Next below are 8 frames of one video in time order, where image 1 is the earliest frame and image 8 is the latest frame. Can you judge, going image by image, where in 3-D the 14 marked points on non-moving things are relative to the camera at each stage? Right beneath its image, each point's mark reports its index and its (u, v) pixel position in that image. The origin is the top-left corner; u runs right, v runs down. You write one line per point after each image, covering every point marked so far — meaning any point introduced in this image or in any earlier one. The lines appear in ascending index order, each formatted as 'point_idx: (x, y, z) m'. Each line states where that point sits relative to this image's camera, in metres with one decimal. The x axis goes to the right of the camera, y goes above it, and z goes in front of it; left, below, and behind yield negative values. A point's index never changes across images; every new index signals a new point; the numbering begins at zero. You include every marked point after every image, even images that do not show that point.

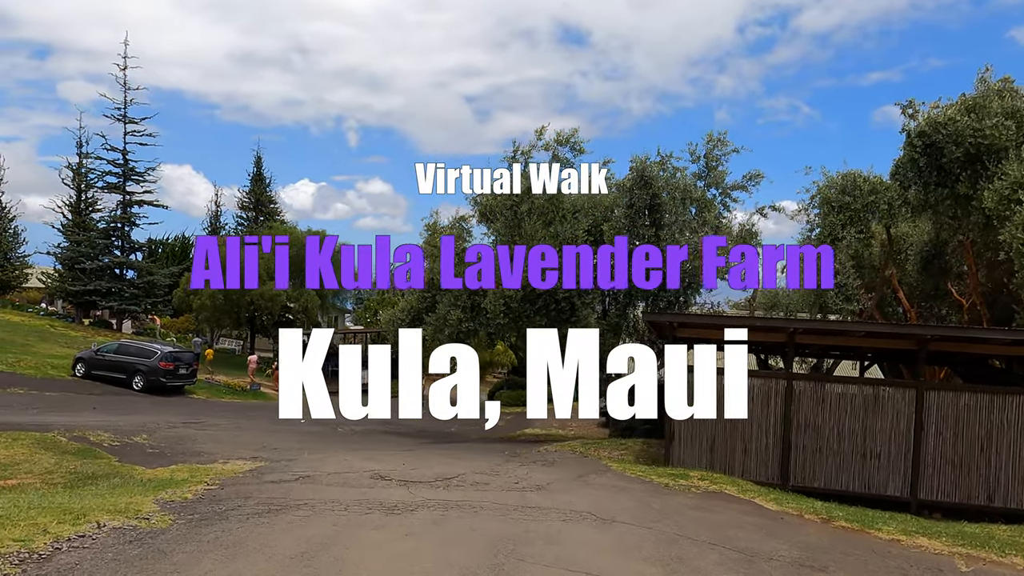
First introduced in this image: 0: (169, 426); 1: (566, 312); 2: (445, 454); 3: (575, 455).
0: (-8.1, -3.3, +15.7) m
1: (+1.4, -0.6, +16.9) m
2: (-1.3, -3.2, +12.6) m
3: (+1.2, -3.1, +12.4) m
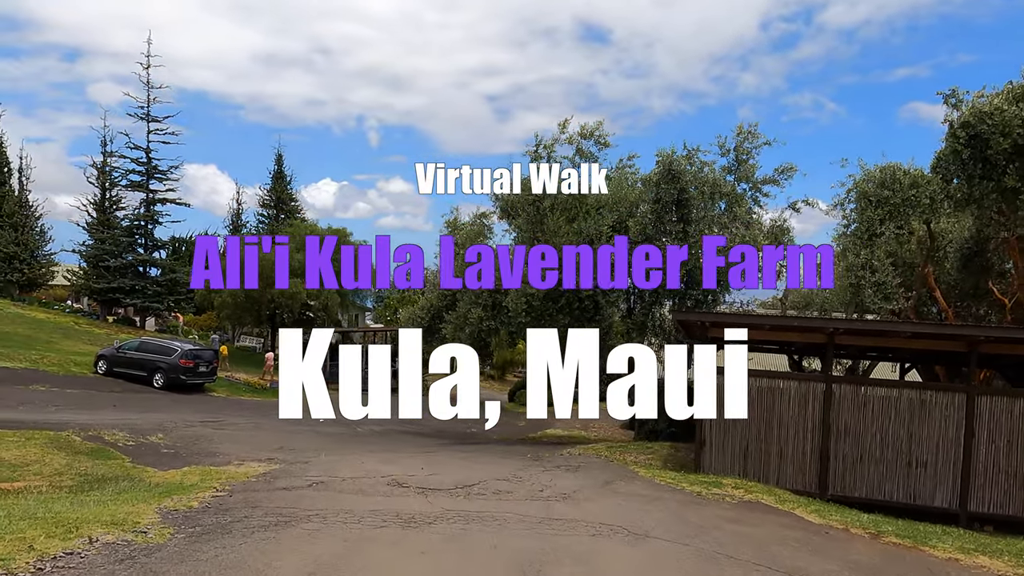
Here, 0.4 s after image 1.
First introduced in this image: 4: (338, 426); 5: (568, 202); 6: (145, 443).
0: (-7.6, -3.2, +15.5) m
1: (+1.9, -0.6, +16.4) m
2: (-0.9, -3.1, +12.2) m
3: (+1.6, -3.1, +11.9) m
4: (-4.9, -3.9, +18.7) m
5: (+1.4, +2.2, +16.8) m
6: (-6.9, -2.9, +12.5) m
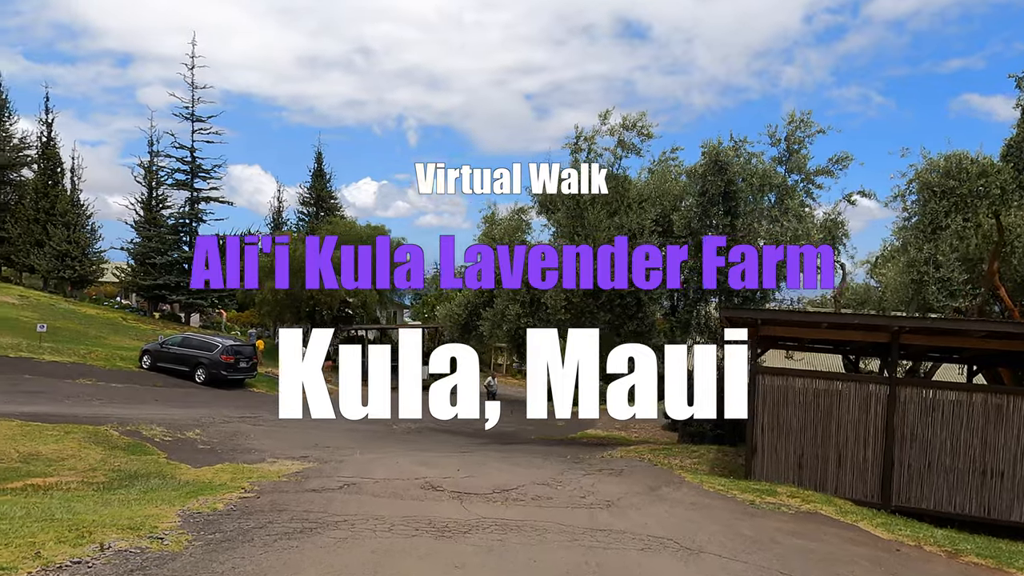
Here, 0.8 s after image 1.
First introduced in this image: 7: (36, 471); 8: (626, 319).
0: (-6.7, -3.1, +15.5) m
1: (+2.9, -0.5, +15.8) m
2: (-0.2, -3.0, +11.8) m
3: (+2.3, -3.0, +11.4) m
4: (-3.8, -3.8, +18.5) m
5: (+2.4, +2.3, +16.3) m
6: (-6.2, -2.8, +12.4) m
7: (-6.1, -2.3, +8.5) m
8: (+2.8, -0.8, +16.0) m
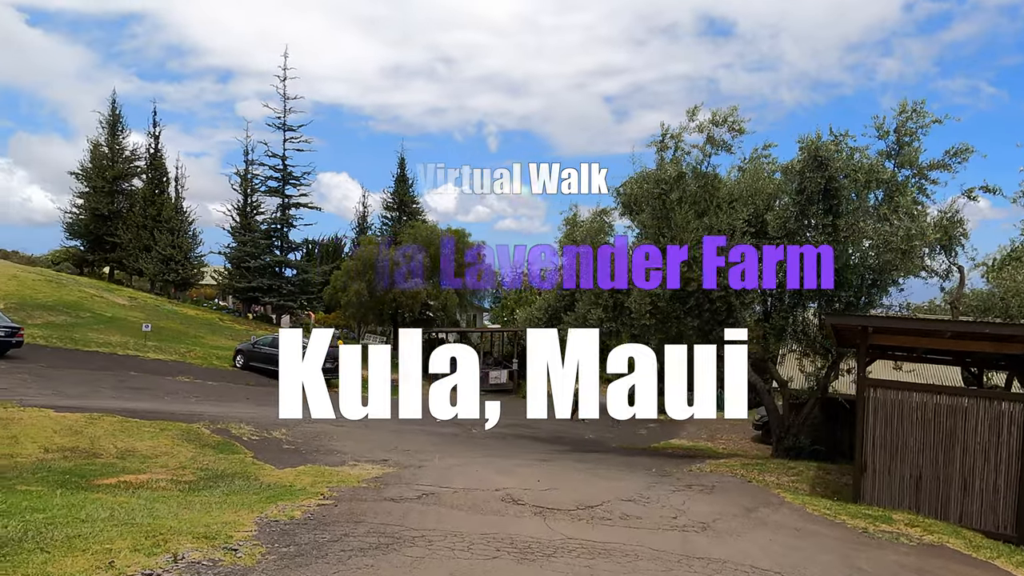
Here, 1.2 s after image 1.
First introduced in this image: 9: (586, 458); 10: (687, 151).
0: (-4.8, -3.2, +15.8) m
1: (+4.7, -0.6, +15.0) m
2: (+1.3, -3.1, +11.4) m
3: (+3.6, -3.1, +10.6) m
4: (-1.6, -3.9, +18.4) m
5: (+4.3, +2.2, +15.5) m
6: (-4.6, -2.9, +12.6) m
7: (-5.0, -2.4, +8.7) m
8: (+4.7, -0.9, +15.2) m
9: (+1.5, -3.5, +13.6) m
10: (+4.1, +3.2, +15.5) m
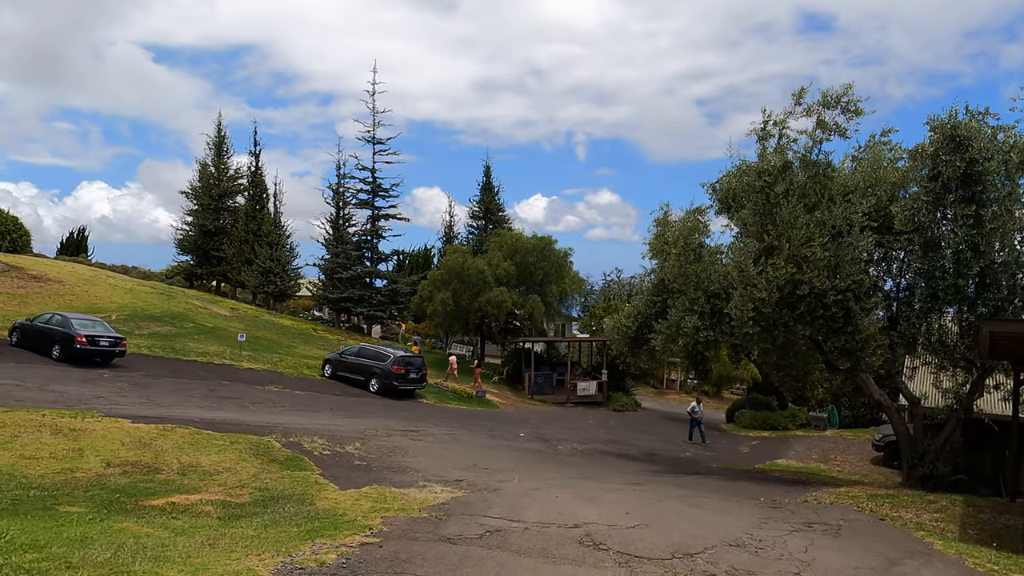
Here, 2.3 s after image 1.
0: (-2.9, -3.3, +15.2) m
1: (+6.5, -0.6, +13.1) m
2: (+2.6, -3.2, +10.0) m
3: (+4.8, -3.1, +8.9) m
4: (+0.7, -4.1, +17.3) m
5: (+6.1, +2.1, +13.8) m
6: (-3.1, -3.0, +12.1) m
7: (-4.0, -2.5, +8.2) m
8: (+6.4, -0.9, +13.3) m
9: (+3.1, -3.6, +12.1) m
10: (+5.9, +3.1, +13.8) m
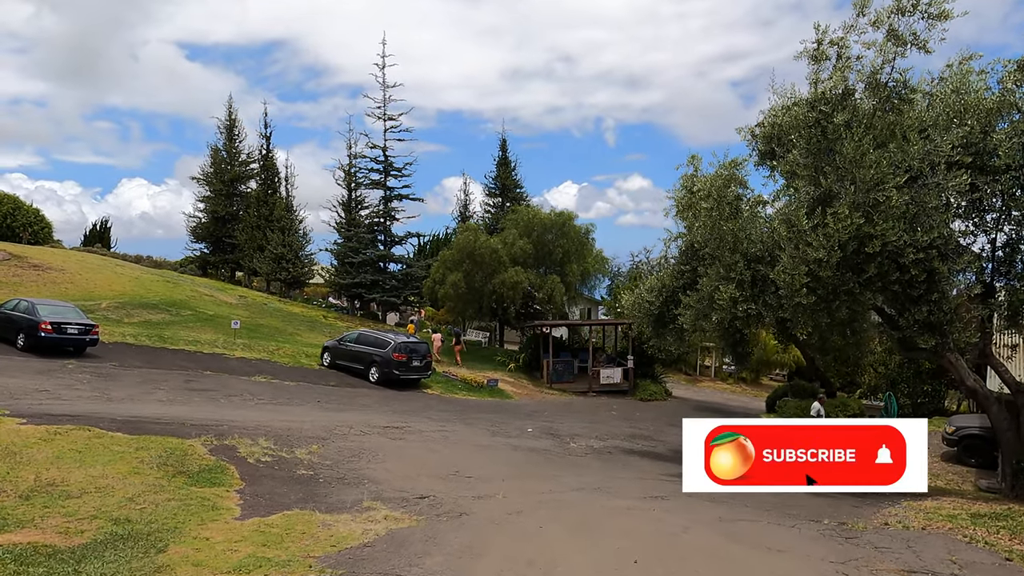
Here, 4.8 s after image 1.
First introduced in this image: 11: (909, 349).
0: (-2.9, -2.8, +12.8) m
1: (+6.3, 0.0, +10.2) m
2: (+2.3, -2.6, +7.3) m
3: (+4.5, -2.5, +6.2) m
4: (+0.8, -3.4, +14.8) m
5: (+5.9, +2.8, +10.8) m
6: (-3.3, -2.5, +9.7) m
7: (-4.4, -2.0, +5.9) m
8: (+6.3, -0.3, +10.4) m
9: (+2.9, -3.0, +9.4) m
10: (+5.7, +3.8, +10.9) m
11: (+6.7, -1.0, +11.2) m
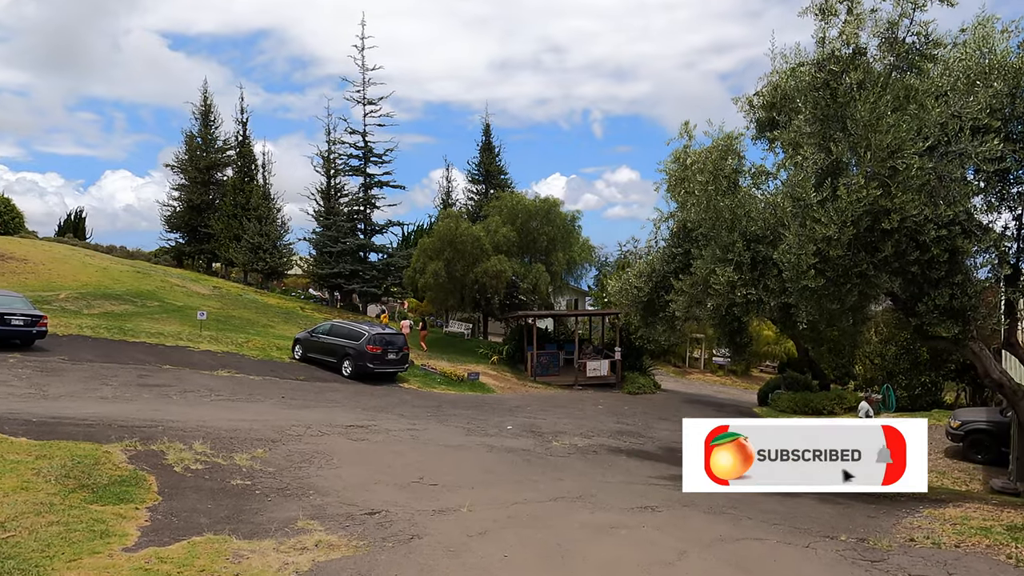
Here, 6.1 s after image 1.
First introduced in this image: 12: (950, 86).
0: (-3.4, -2.5, +11.5) m
1: (+5.9, +0.3, +9.1) m
2: (+1.9, -2.4, +6.2) m
3: (+4.1, -2.3, +5.0) m
4: (+0.3, -3.1, +13.6) m
5: (+5.5, +3.1, +9.7) m
6: (-3.7, -2.3, +8.4) m
7: (-4.7, -1.8, +4.6) m
8: (+5.9, 0.0, +9.3) m
9: (+2.5, -2.7, +8.3) m
10: (+5.3, +4.1, +9.7) m
11: (+6.3, -0.8, +10.1) m
12: (+6.1, +2.8, +9.2) m
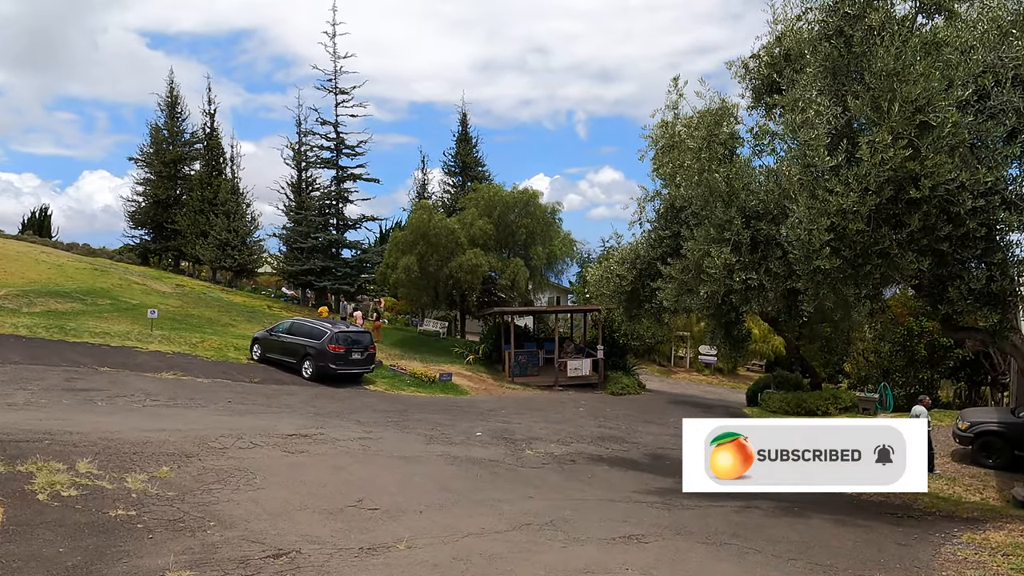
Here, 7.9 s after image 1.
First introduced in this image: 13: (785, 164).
0: (-3.9, -2.3, +9.9) m
1: (+5.4, +0.5, +7.7) m
2: (+1.5, -2.2, +4.6) m
3: (+3.7, -2.1, +3.6) m
4: (-0.3, -2.9, +12.0) m
5: (+5.0, +3.3, +8.3) m
6: (-4.2, -2.1, +6.8) m
7: (-5.1, -1.6, +2.9) m
8: (+5.4, +0.2, +7.9) m
9: (+2.1, -2.5, +6.8) m
10: (+4.7, +4.3, +8.3) m
11: (+5.8, -0.5, +8.7) m
12: (+5.6, +3.0, +7.8) m
13: (+3.5, +1.6, +8.6) m
